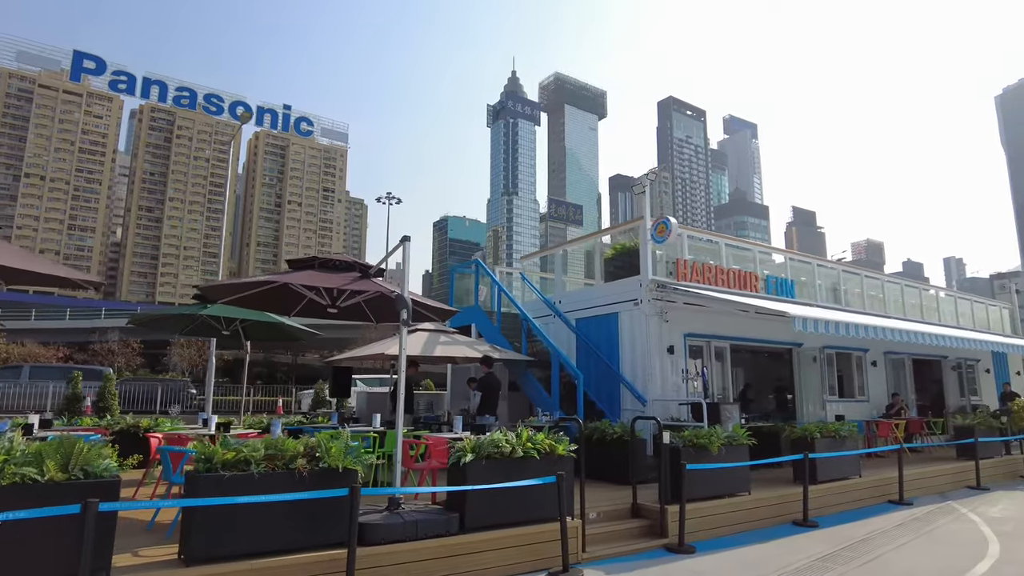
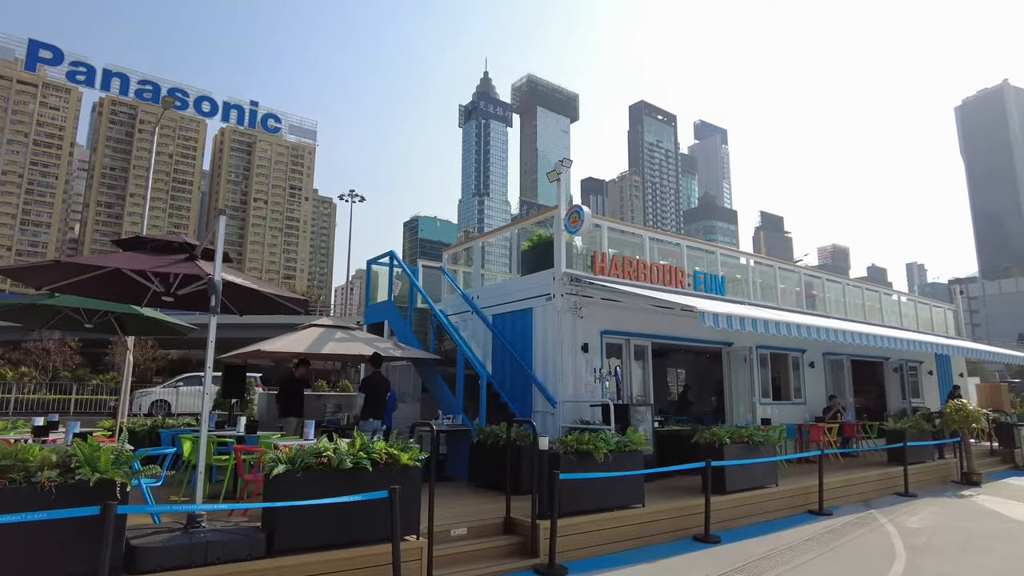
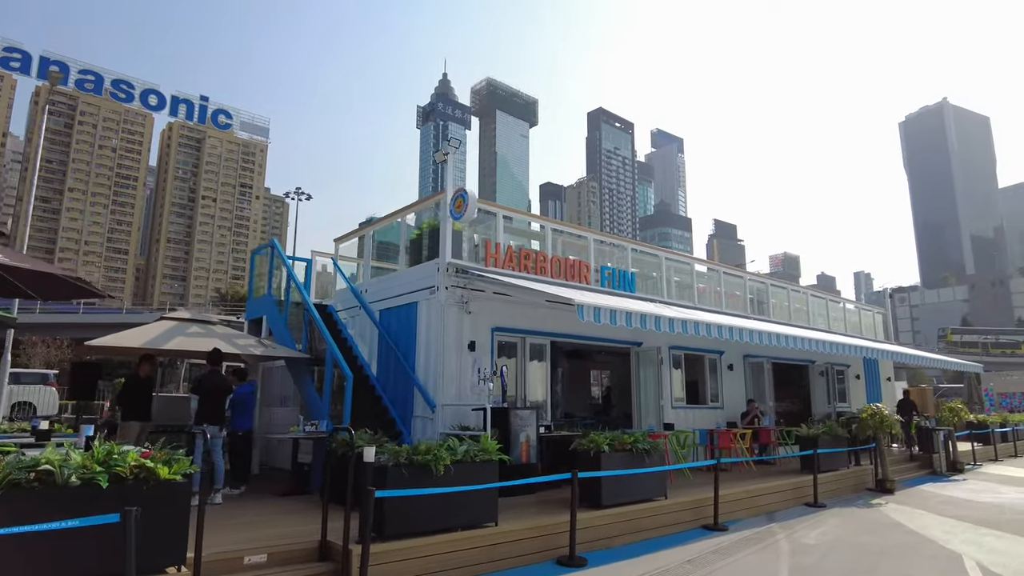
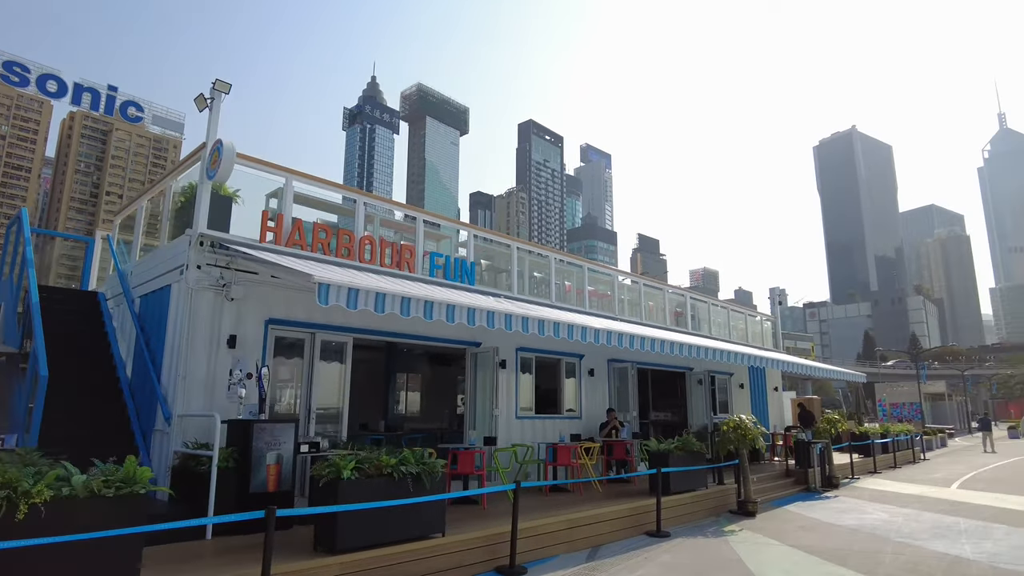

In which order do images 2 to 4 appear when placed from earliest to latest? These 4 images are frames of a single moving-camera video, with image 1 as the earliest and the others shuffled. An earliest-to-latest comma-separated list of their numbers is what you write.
2, 3, 4
